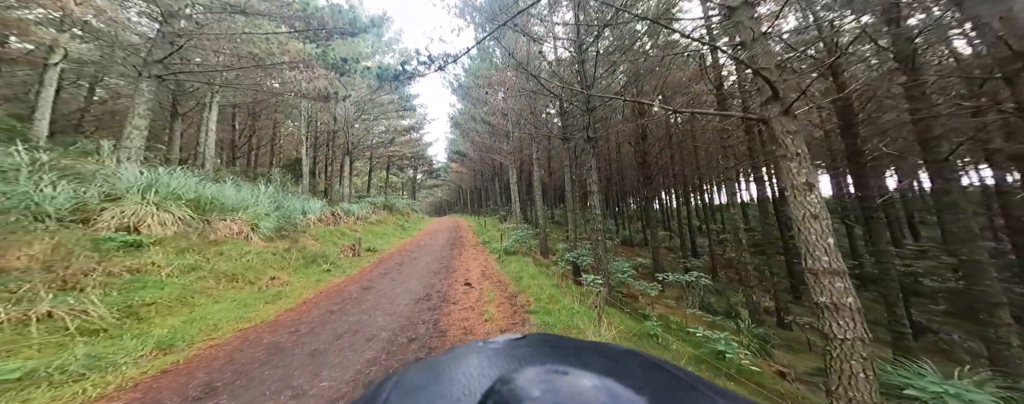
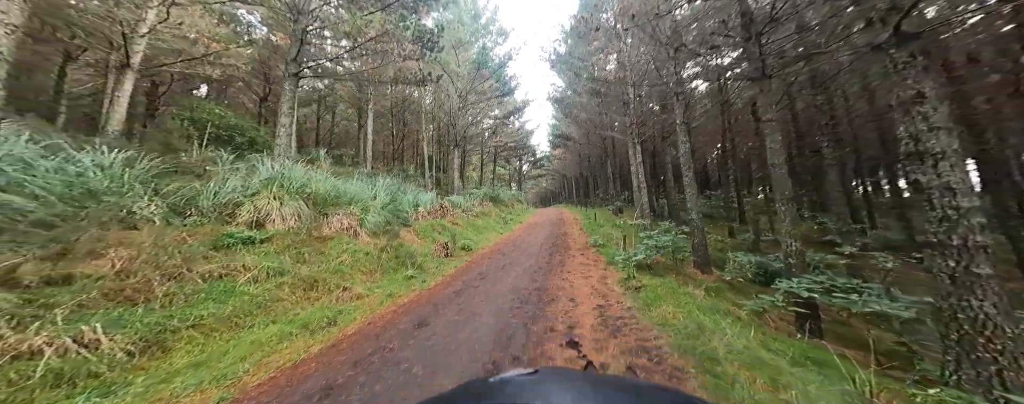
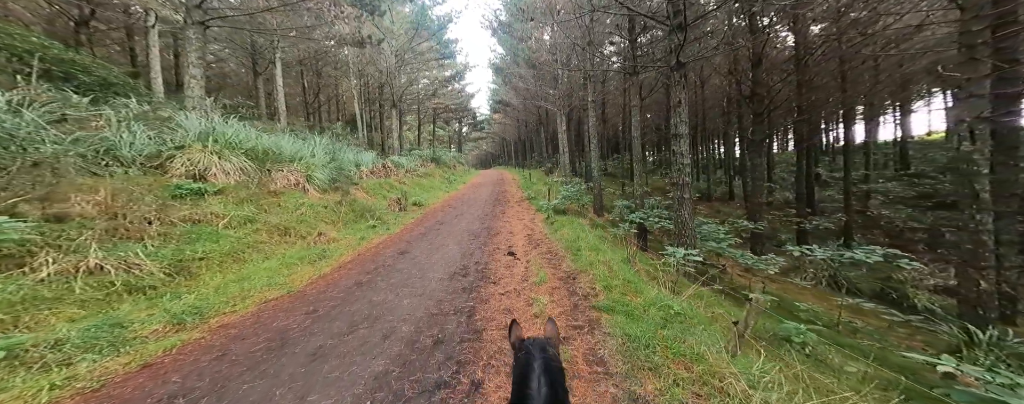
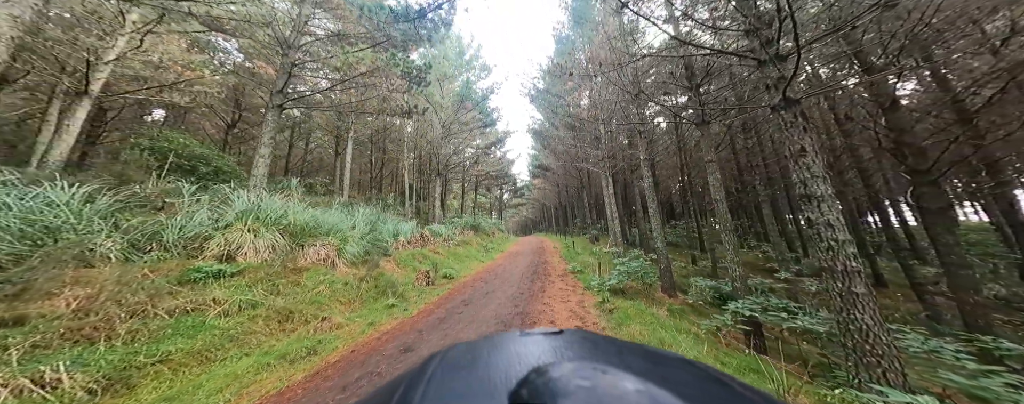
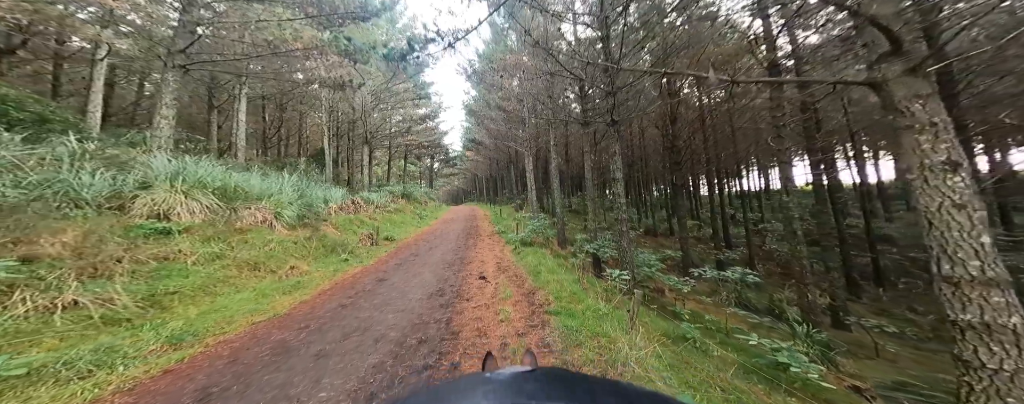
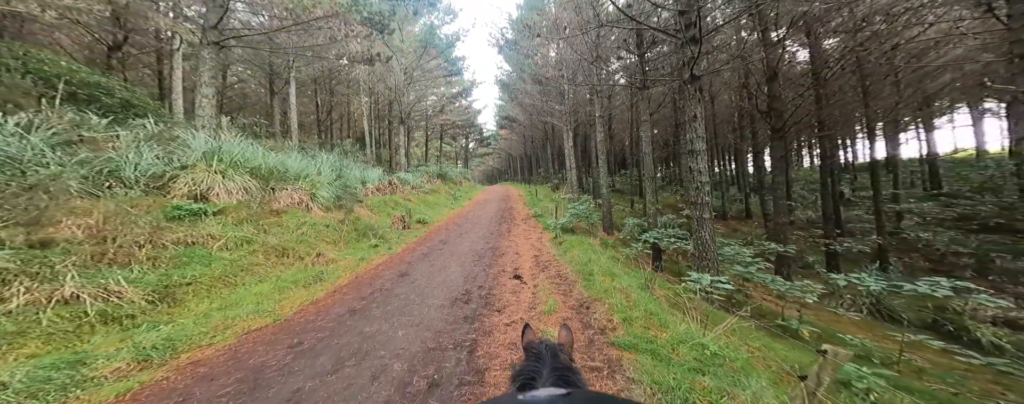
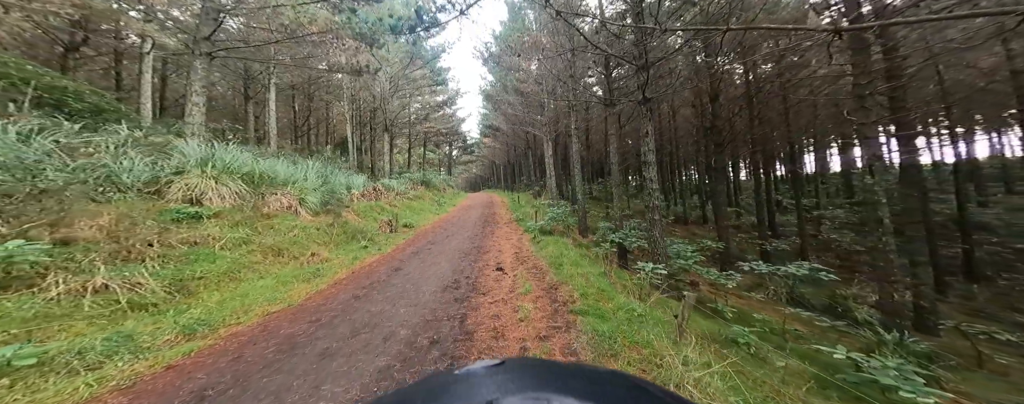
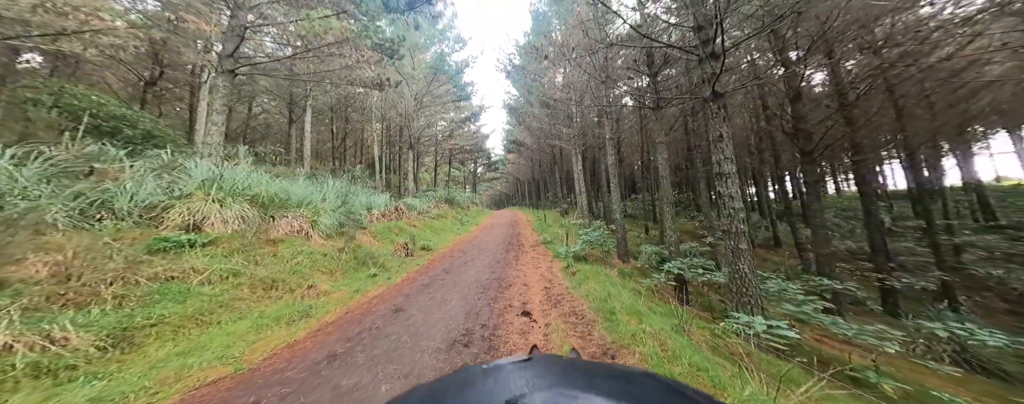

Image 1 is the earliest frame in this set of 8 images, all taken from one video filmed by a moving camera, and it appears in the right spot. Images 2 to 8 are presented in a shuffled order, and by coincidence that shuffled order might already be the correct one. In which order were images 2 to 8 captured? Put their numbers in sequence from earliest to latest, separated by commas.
5, 7, 3, 6, 8, 4, 2
